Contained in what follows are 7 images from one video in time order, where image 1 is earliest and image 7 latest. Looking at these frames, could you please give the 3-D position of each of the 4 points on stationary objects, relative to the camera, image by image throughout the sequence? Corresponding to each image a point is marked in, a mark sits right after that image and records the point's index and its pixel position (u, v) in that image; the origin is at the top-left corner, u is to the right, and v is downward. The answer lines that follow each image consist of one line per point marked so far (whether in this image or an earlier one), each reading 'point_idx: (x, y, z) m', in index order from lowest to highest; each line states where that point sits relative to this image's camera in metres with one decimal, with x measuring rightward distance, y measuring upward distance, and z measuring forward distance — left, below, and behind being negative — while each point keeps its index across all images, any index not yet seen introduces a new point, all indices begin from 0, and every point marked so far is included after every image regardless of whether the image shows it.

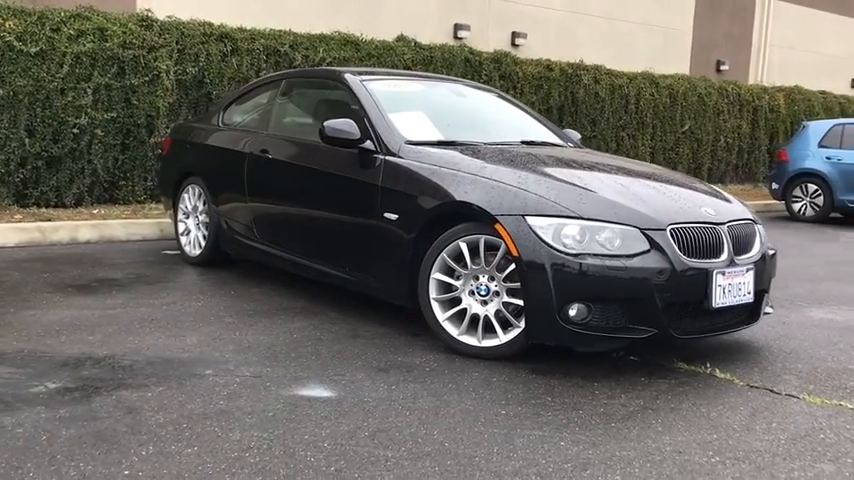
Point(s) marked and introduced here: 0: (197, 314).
0: (-1.2, -0.4, +4.8) m
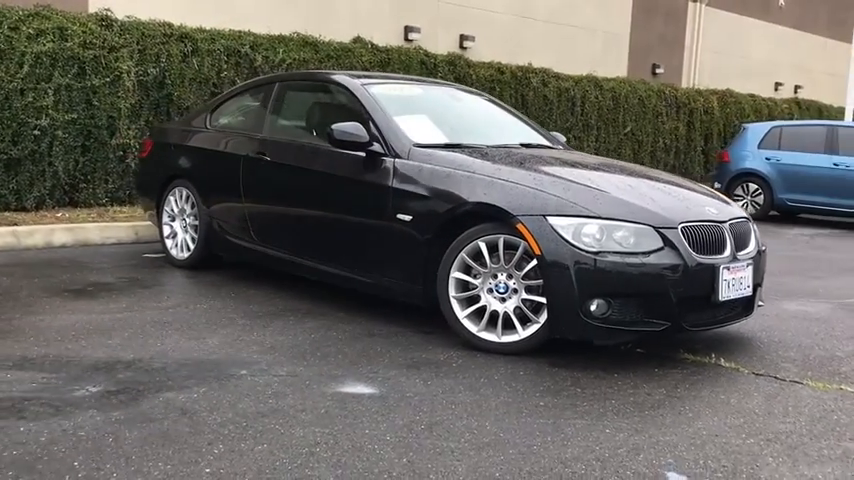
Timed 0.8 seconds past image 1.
0: (-1.2, -0.4, +4.8) m
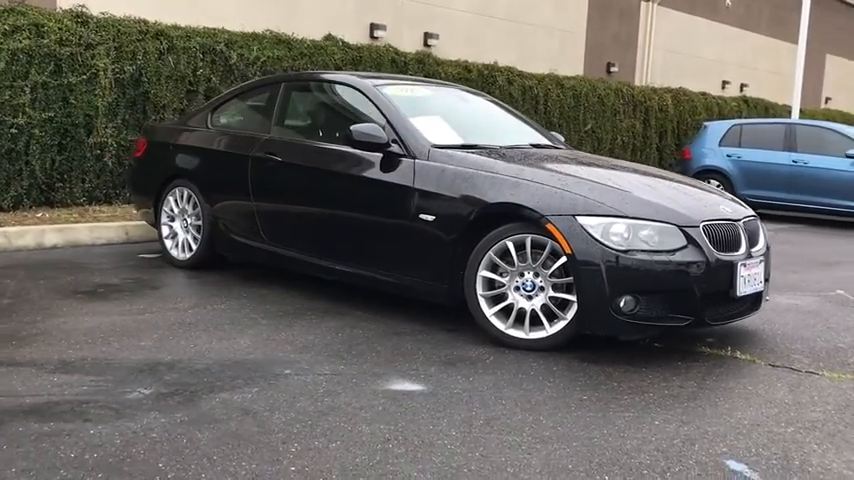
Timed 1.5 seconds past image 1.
0: (-1.1, -0.4, +4.8) m
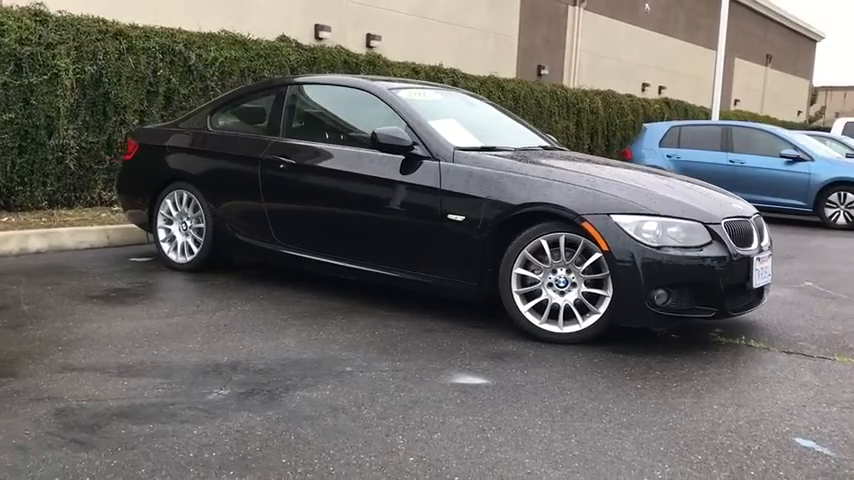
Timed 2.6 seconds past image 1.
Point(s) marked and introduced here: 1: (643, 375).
0: (-0.9, -0.4, +4.9) m
1: (+1.0, -0.6, +4.0) m
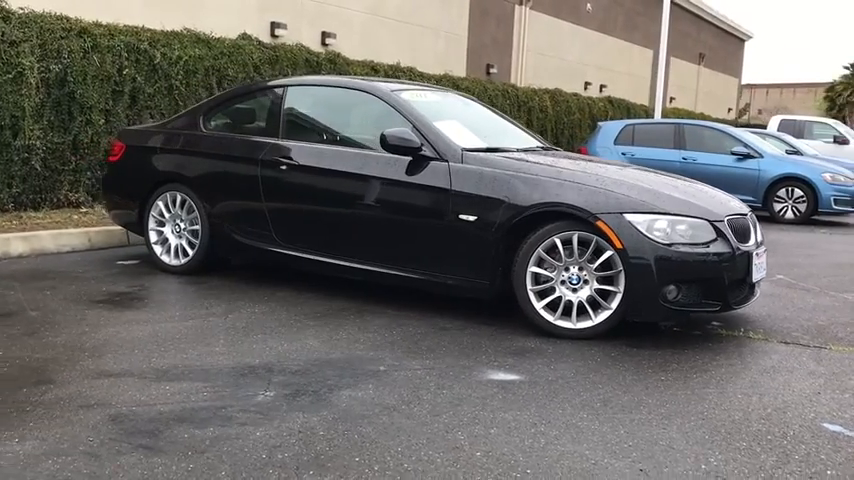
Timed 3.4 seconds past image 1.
0: (-0.8, -0.4, +4.9) m
1: (+1.1, -0.6, +4.2) m
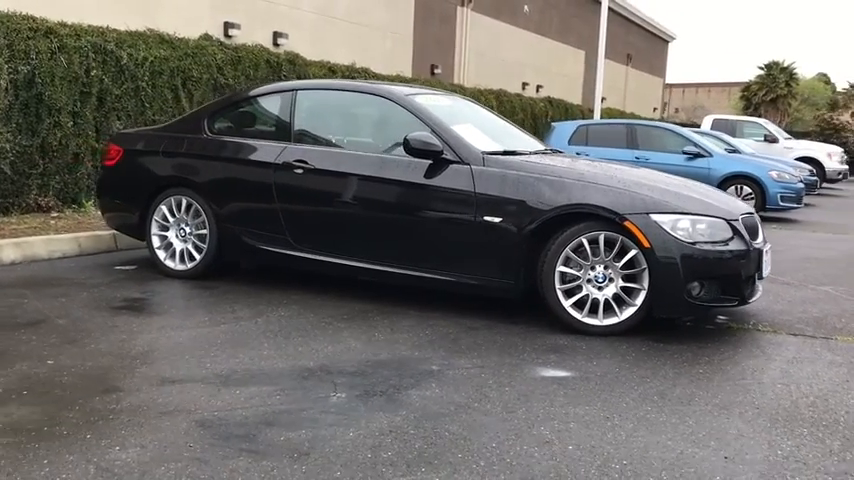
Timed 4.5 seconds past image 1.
0: (-0.7, -0.5, +4.9) m
1: (+1.3, -0.6, +4.4) m
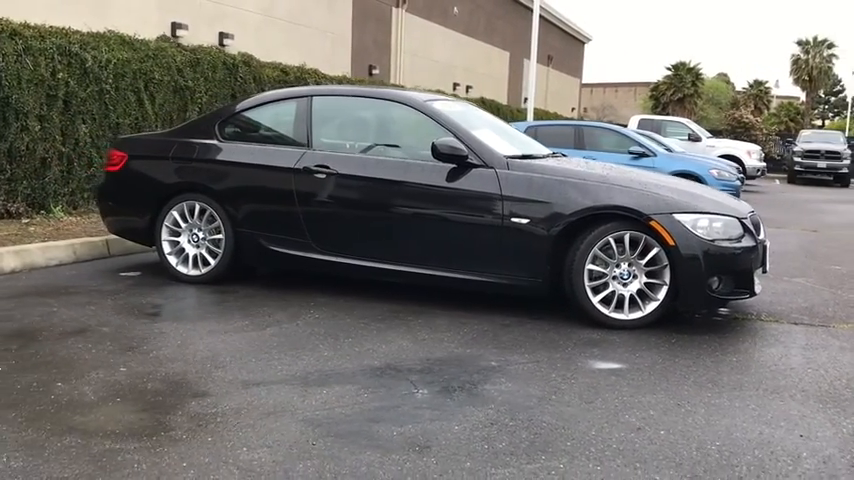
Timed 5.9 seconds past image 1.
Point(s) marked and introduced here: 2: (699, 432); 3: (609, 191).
0: (-0.5, -0.5, +5.1) m
1: (+1.6, -0.6, +4.7) m
2: (+1.0, -0.7, +3.4) m
3: (+1.1, +0.3, +5.2) m
